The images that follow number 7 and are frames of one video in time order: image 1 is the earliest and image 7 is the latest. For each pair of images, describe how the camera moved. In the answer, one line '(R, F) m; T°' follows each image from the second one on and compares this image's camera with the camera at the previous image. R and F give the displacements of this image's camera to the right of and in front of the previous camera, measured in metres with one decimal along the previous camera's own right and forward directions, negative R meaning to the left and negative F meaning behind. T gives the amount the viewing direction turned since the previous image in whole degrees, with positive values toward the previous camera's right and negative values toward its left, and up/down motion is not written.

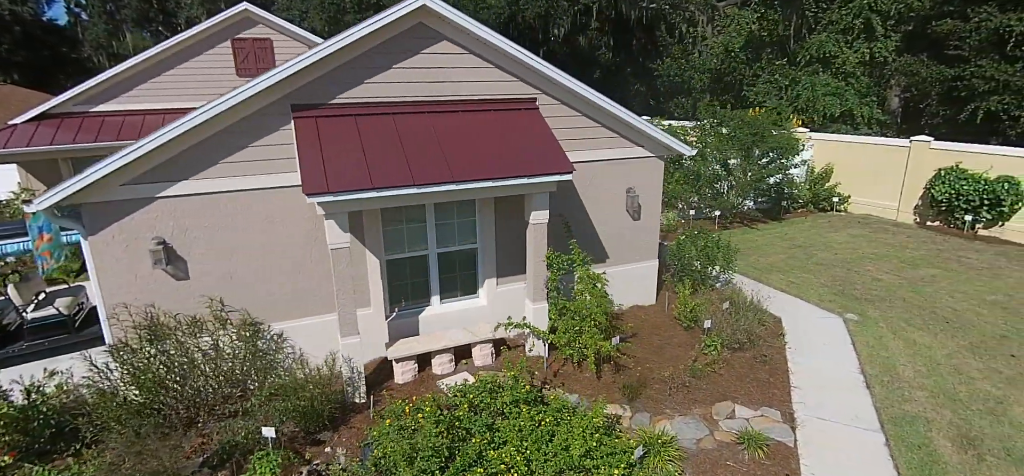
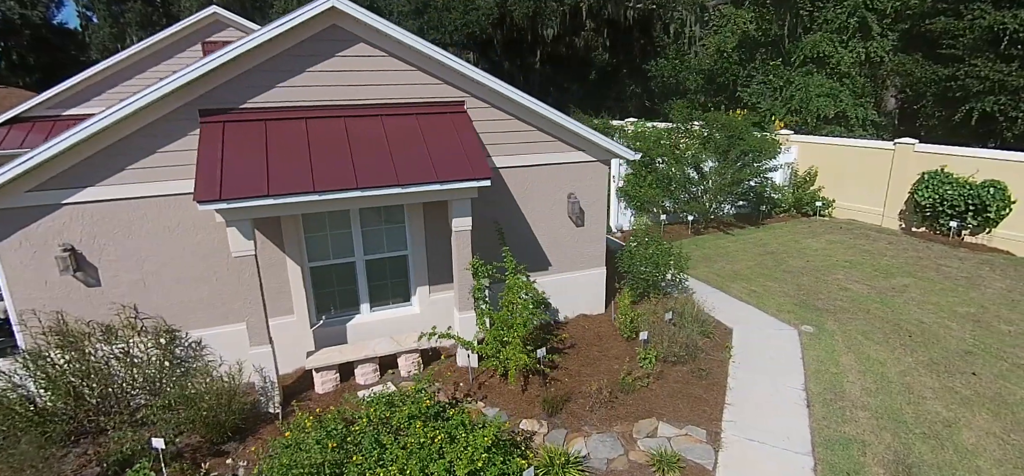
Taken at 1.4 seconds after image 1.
(+1.2, +0.2) m; -2°
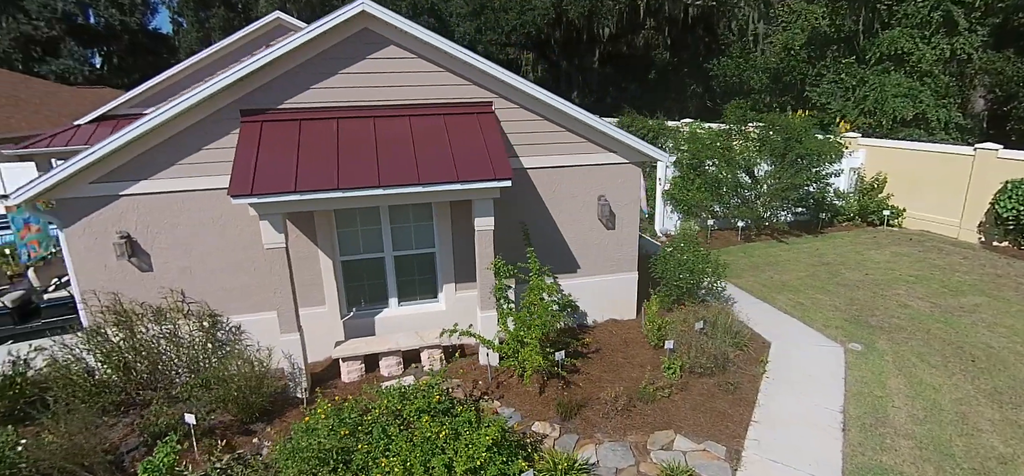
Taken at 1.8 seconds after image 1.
(+0.4, 0.0) m; -7°
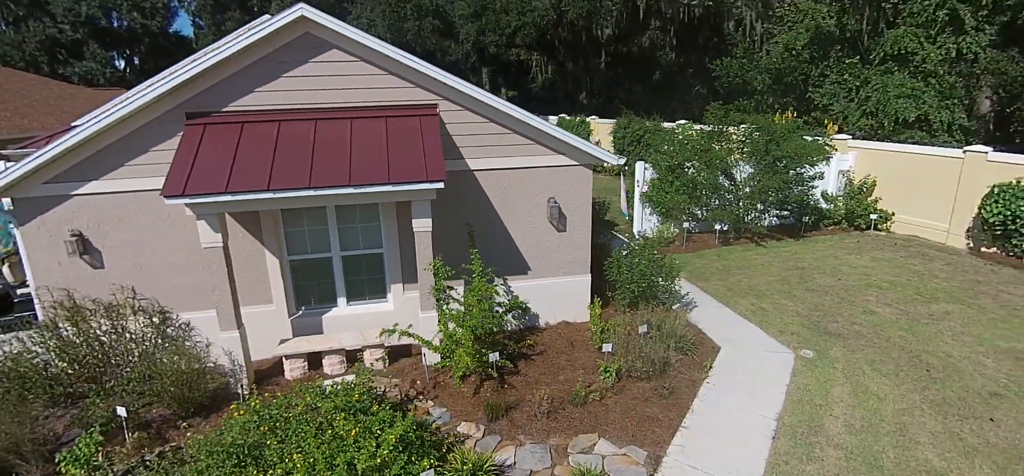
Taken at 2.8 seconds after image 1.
(+1.1, 0.0) m; -2°
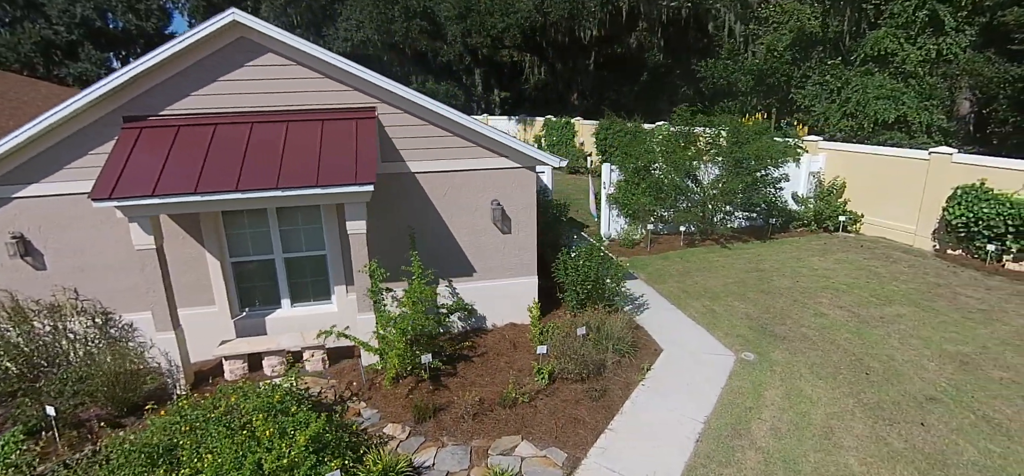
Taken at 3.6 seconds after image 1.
(+0.9, 0.0) m; 0°
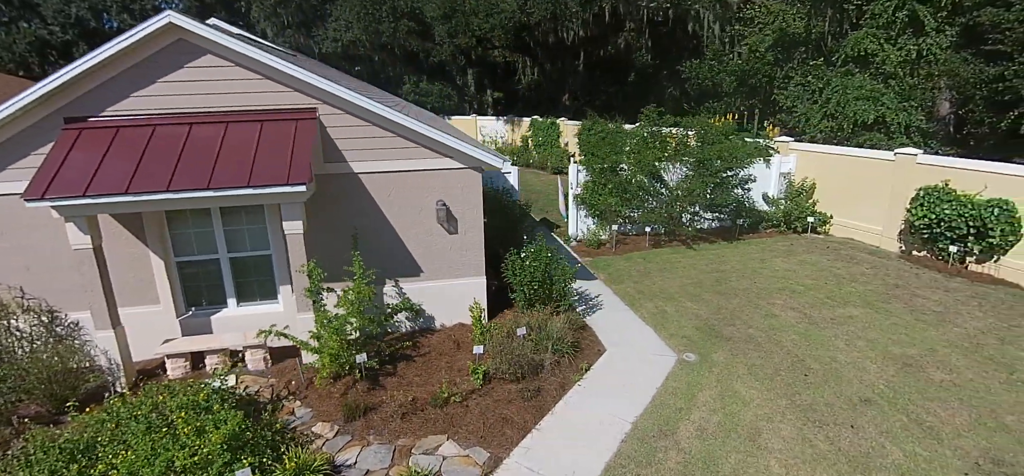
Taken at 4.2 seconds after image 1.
(+0.9, 0.0) m; 0°
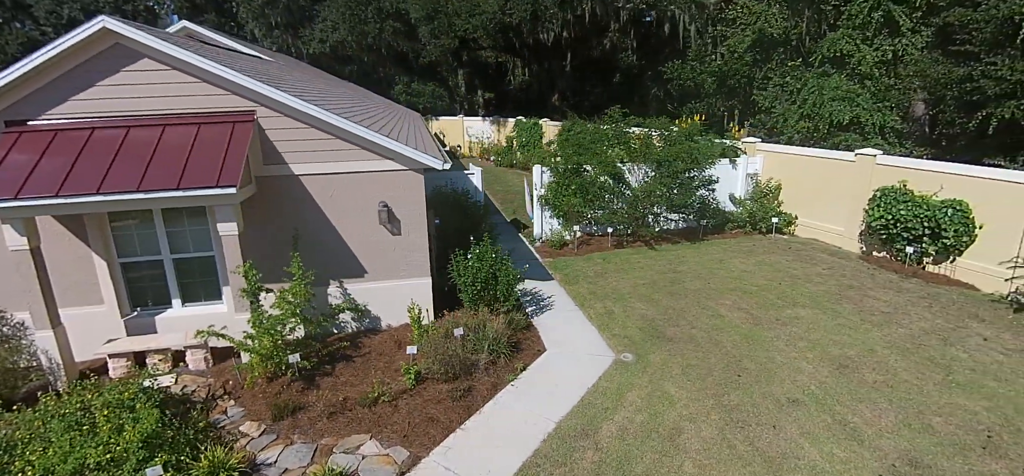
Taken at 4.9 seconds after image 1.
(+0.9, -0.1) m; 0°
